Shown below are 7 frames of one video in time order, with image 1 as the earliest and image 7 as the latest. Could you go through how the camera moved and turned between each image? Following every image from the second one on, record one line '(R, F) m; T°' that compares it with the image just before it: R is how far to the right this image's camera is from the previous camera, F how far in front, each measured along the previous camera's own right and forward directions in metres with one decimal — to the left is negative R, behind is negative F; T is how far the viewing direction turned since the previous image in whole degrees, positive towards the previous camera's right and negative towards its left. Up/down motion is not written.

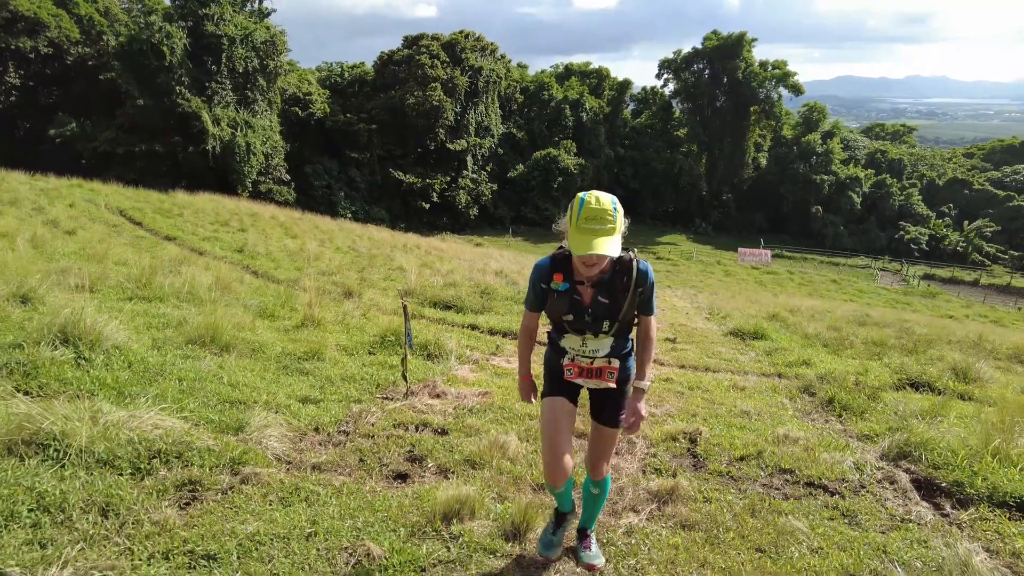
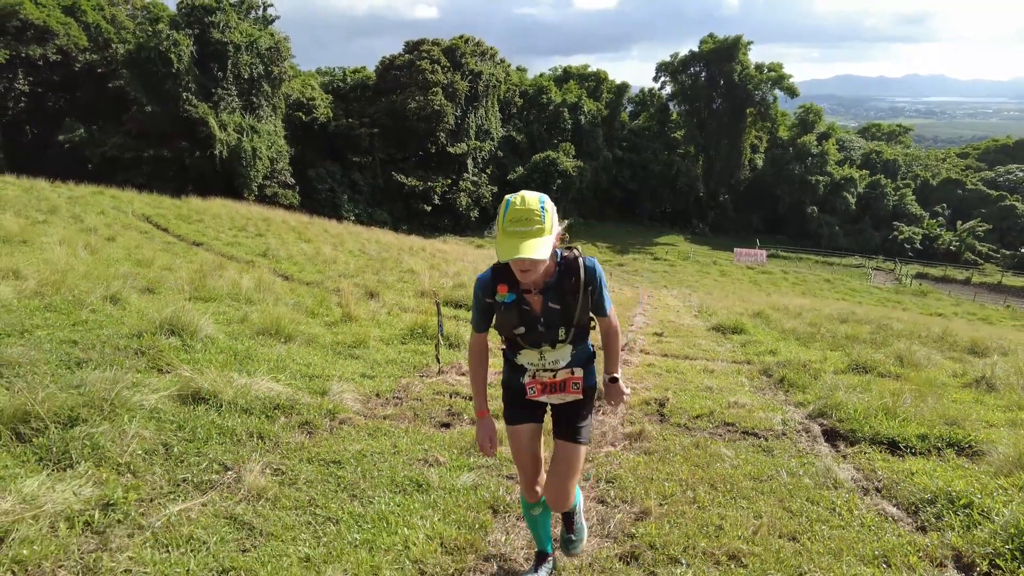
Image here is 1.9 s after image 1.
(-0.1, -1.2) m; 0°
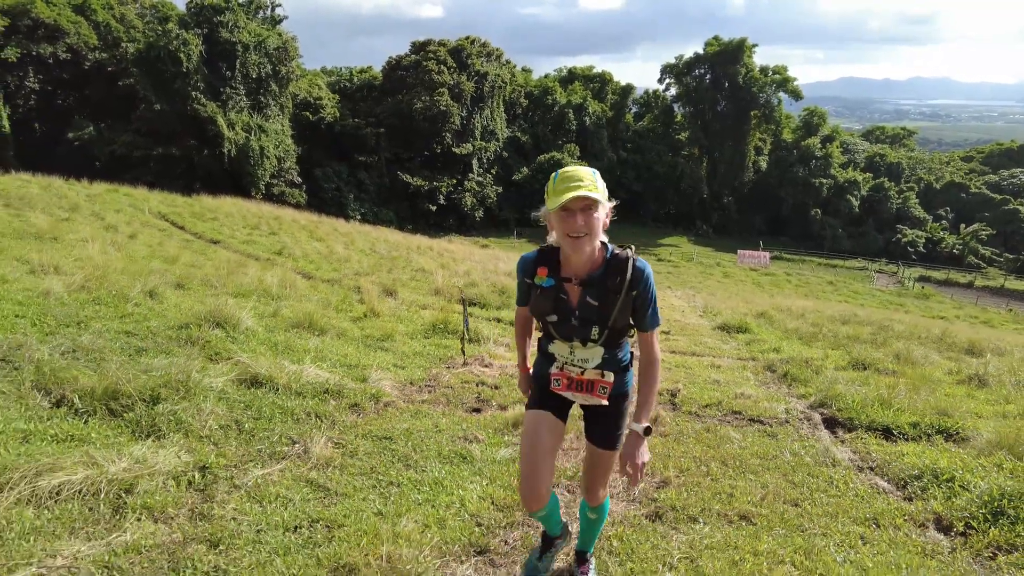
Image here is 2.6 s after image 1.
(-0.2, -0.4) m; 0°
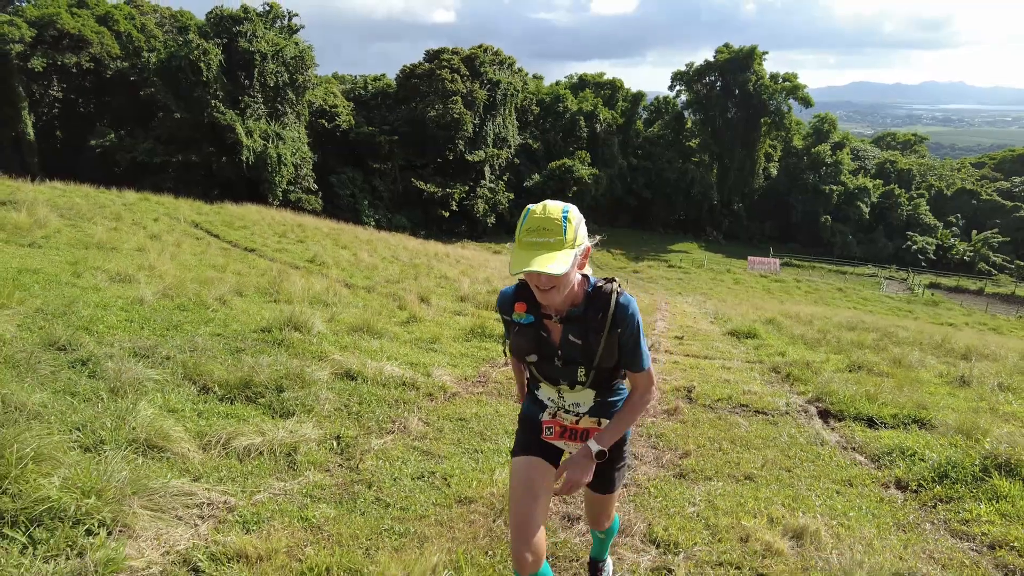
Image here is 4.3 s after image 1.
(-0.3, -0.9) m; -1°
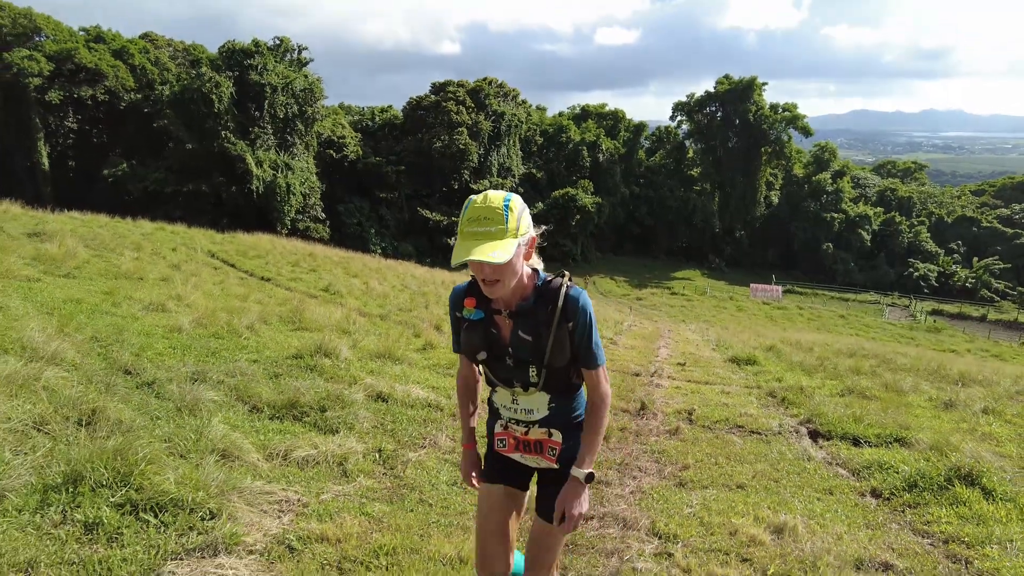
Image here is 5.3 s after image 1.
(-0.1, -0.6) m; 0°
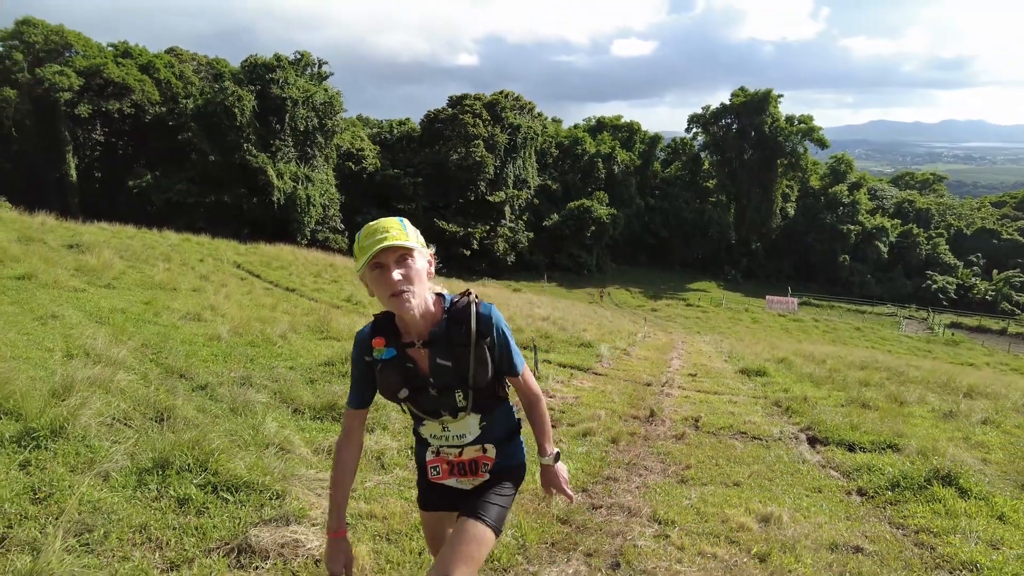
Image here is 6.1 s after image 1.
(0.0, -0.5) m; -1°
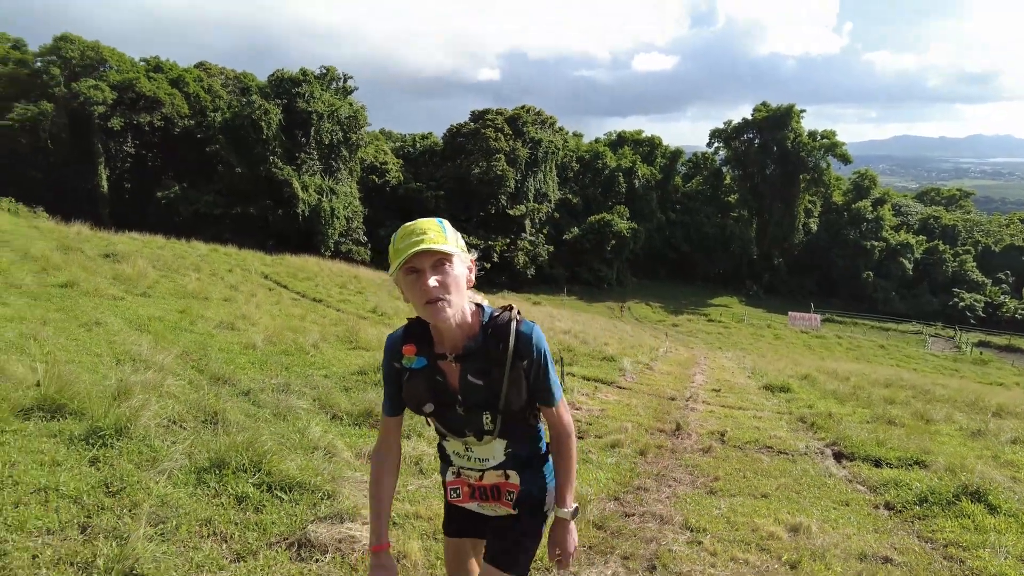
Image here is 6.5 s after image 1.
(-0.1, -0.2) m; -2°
